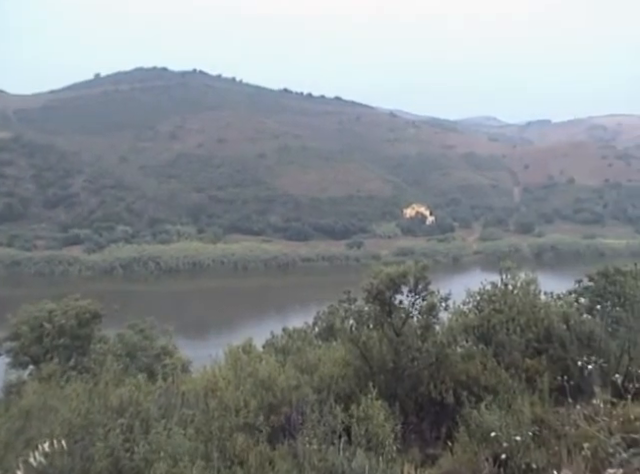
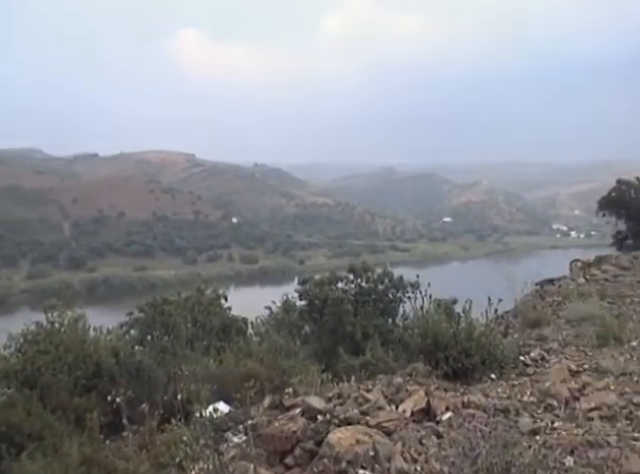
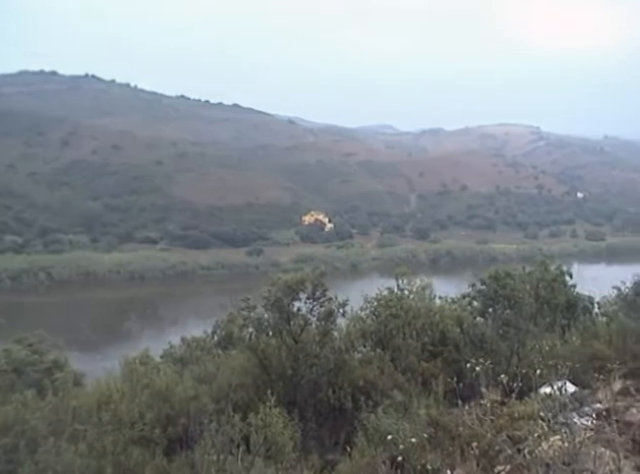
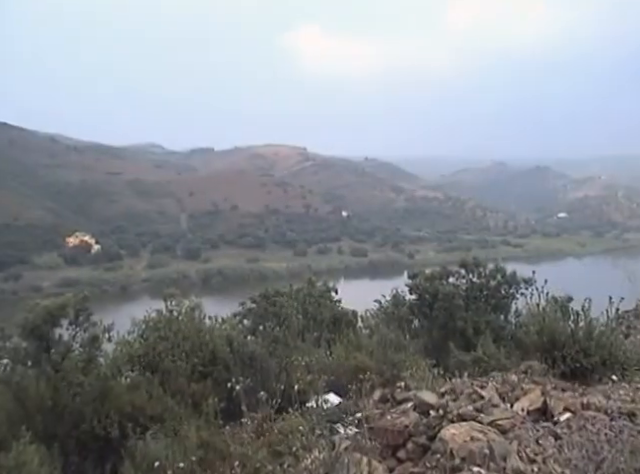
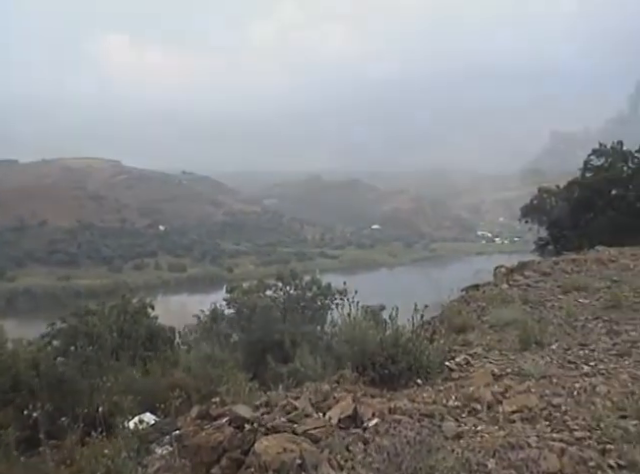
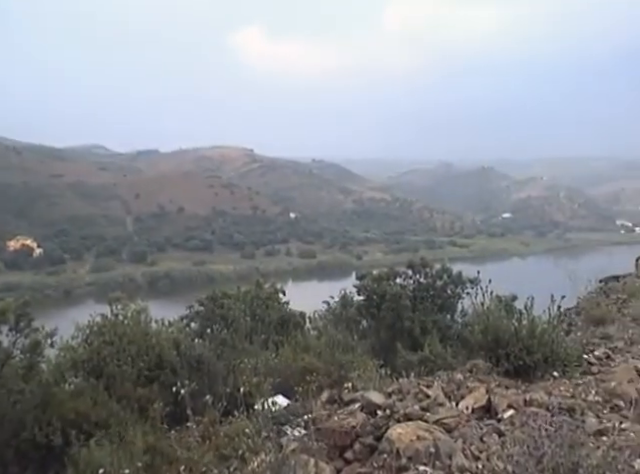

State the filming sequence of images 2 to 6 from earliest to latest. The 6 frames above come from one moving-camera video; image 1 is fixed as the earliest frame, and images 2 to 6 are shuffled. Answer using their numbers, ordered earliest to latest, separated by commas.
3, 4, 6, 2, 5
